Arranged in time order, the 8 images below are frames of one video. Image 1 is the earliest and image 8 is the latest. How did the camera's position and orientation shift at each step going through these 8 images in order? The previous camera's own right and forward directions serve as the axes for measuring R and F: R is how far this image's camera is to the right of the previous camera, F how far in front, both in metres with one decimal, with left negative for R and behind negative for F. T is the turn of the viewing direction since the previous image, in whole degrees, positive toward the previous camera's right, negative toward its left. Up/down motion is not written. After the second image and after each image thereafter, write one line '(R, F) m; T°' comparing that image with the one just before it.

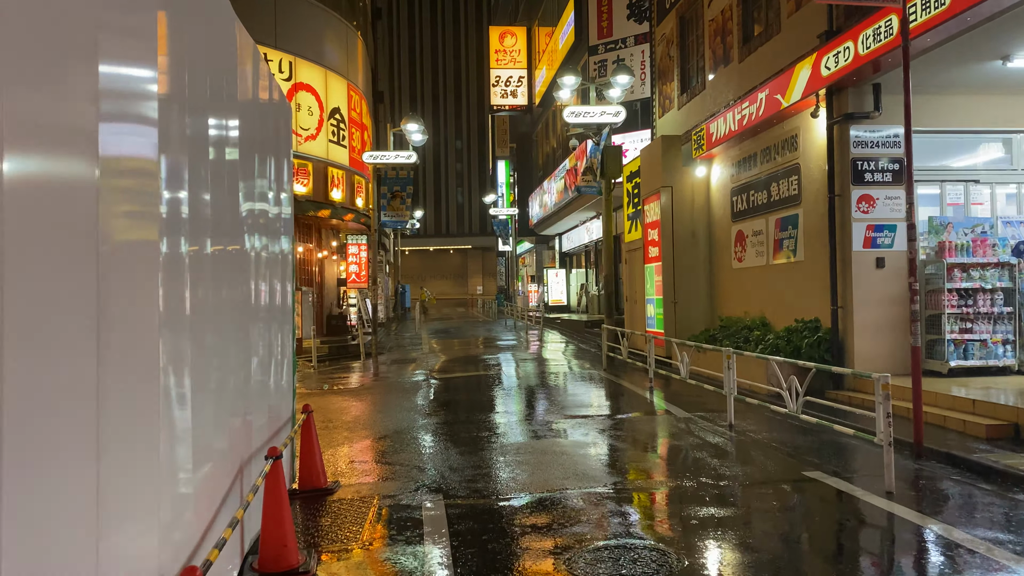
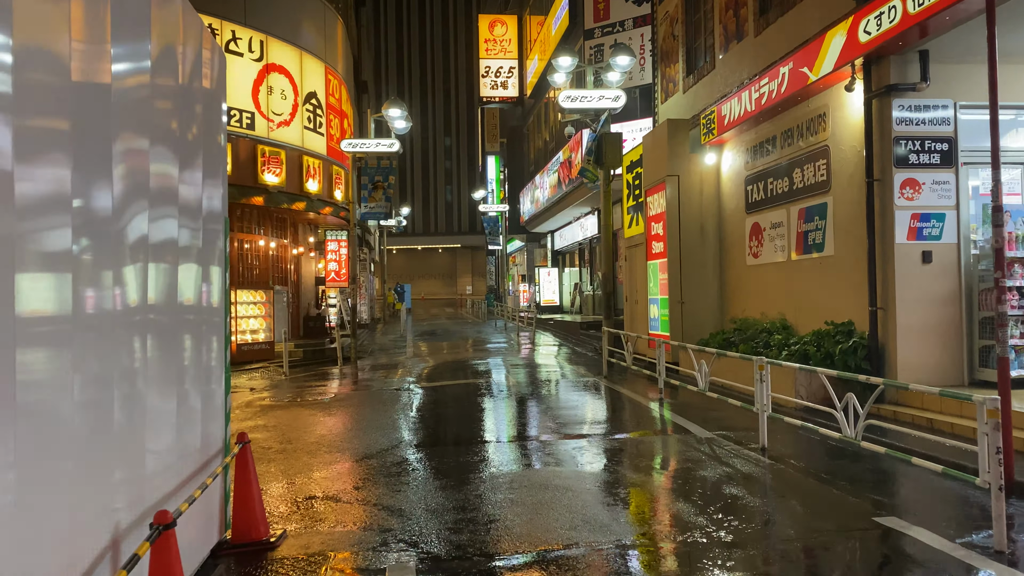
(0.0, +1.5) m; +1°
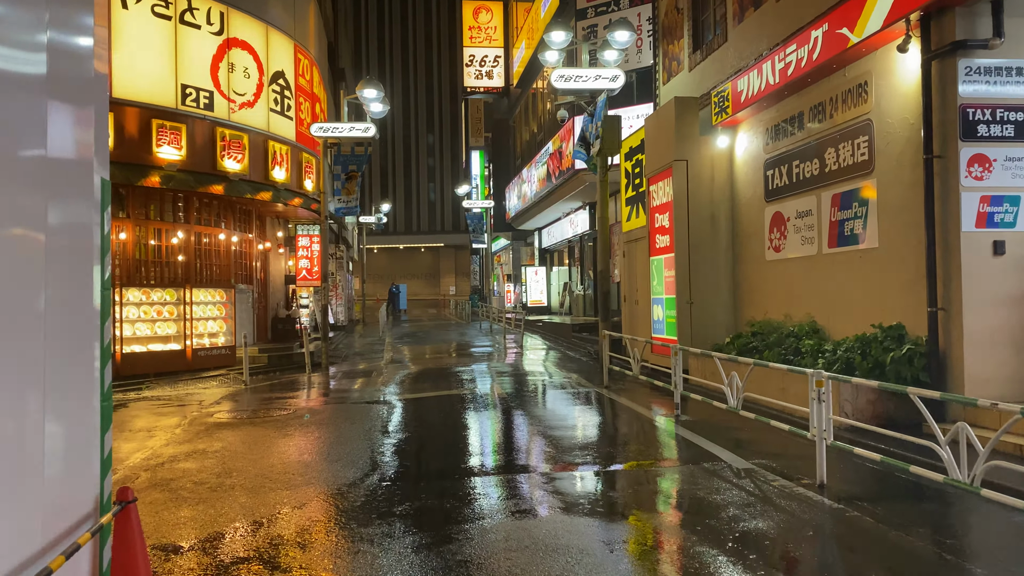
(-0.1, +1.6) m; +1°
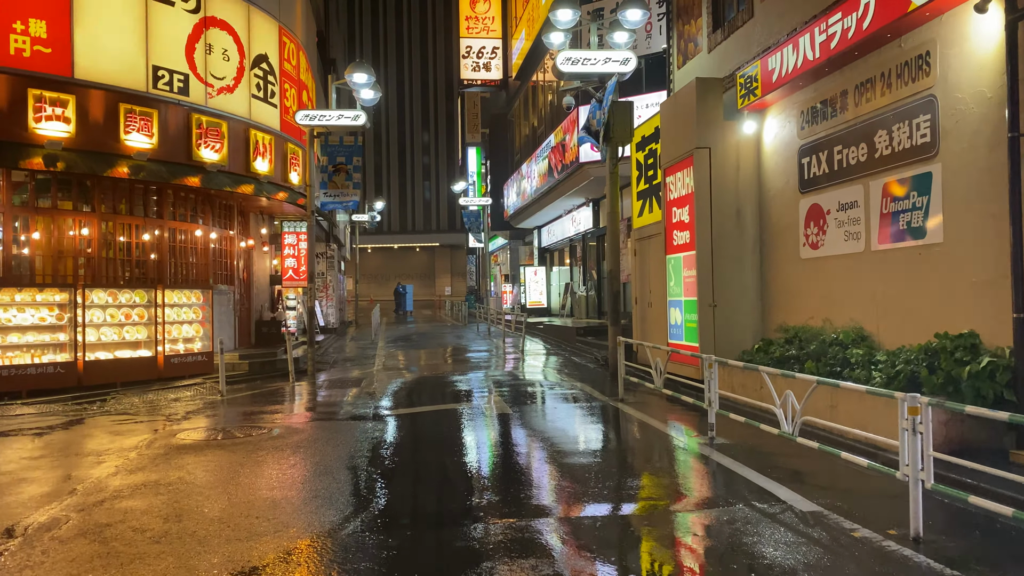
(-0.1, +1.3) m; 0°
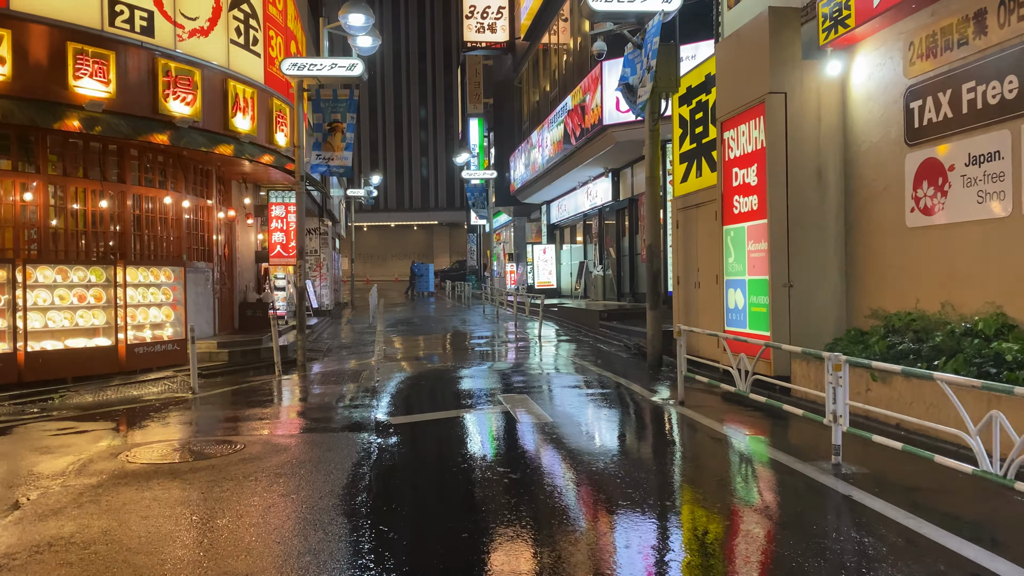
(-0.4, +2.1) m; 0°
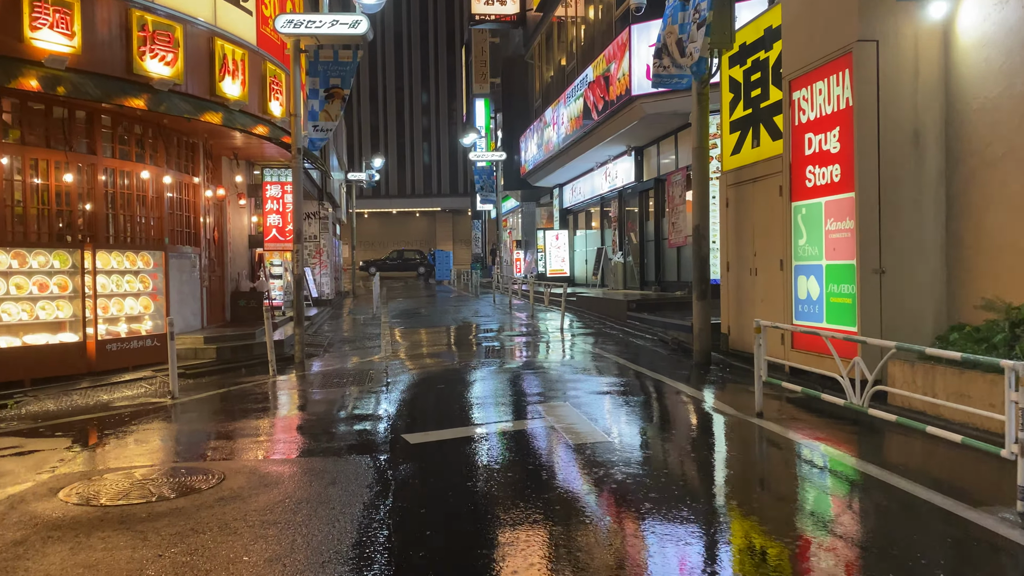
(-0.4, +1.6) m; 0°
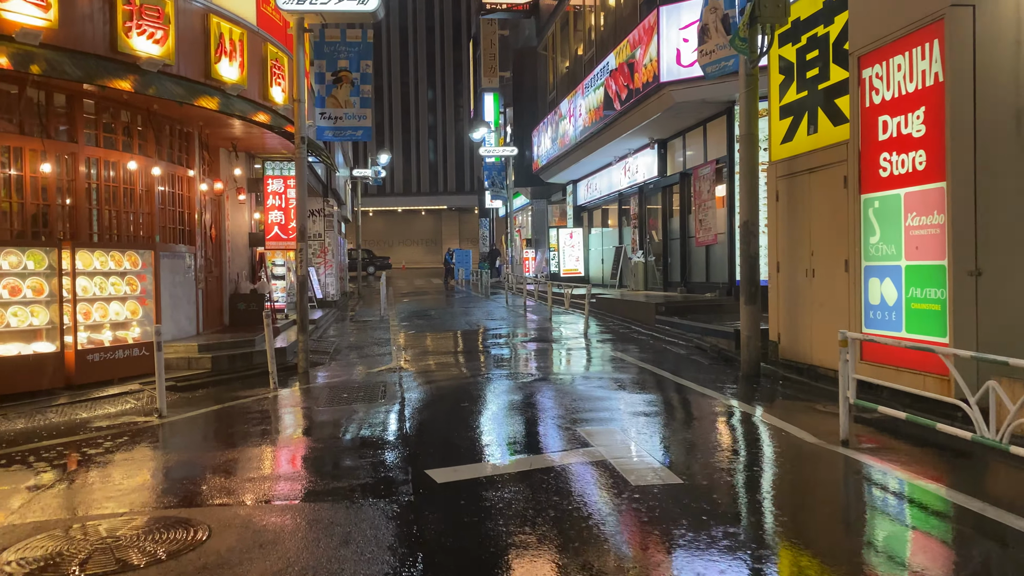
(-0.3, +1.1) m; 0°
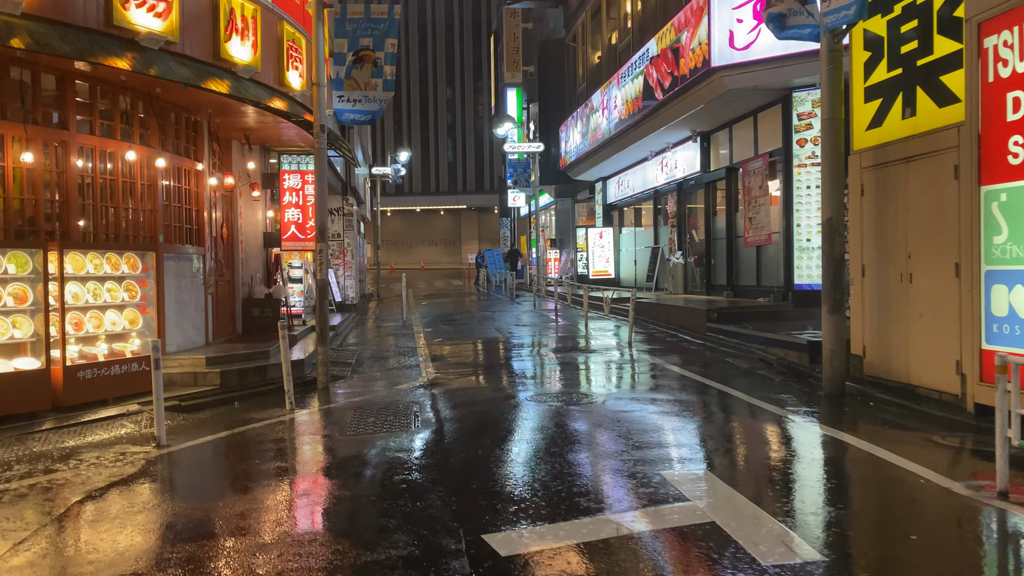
(-0.3, +1.2) m; -1°
